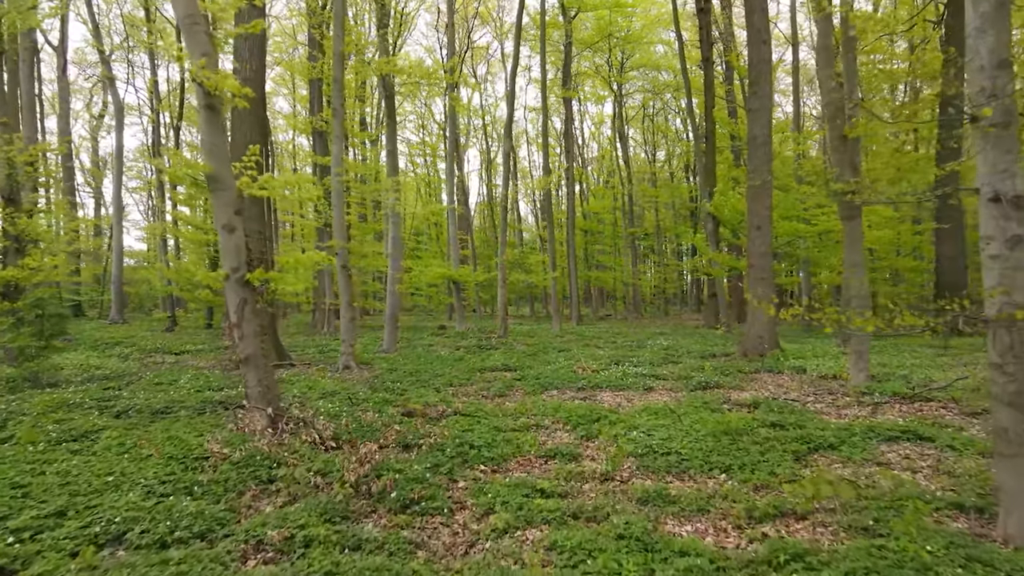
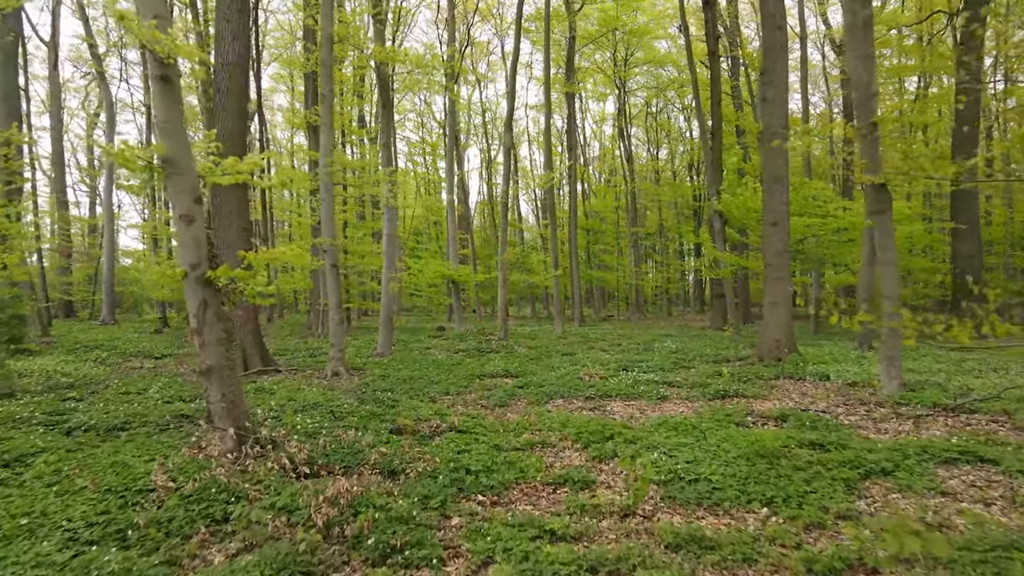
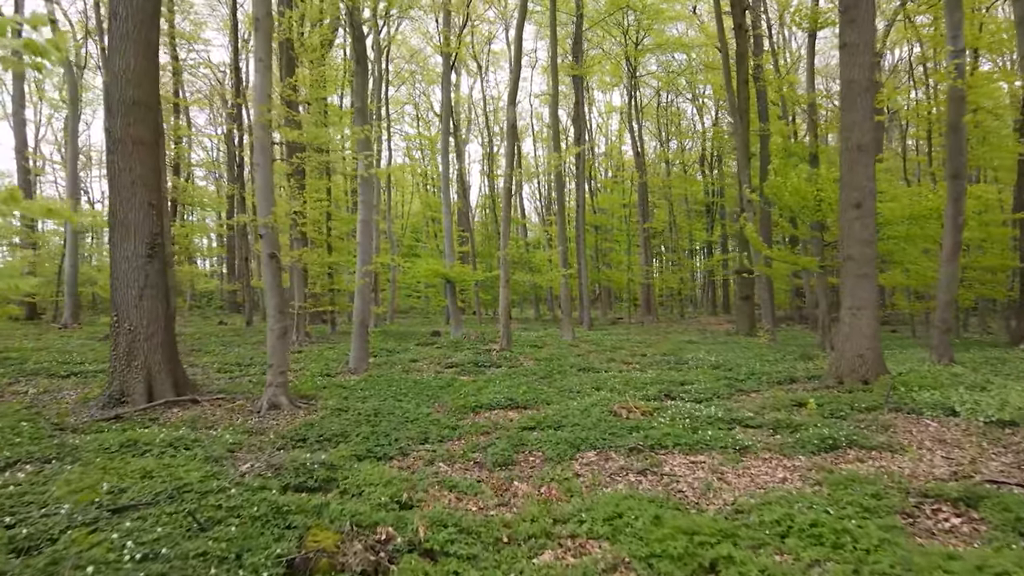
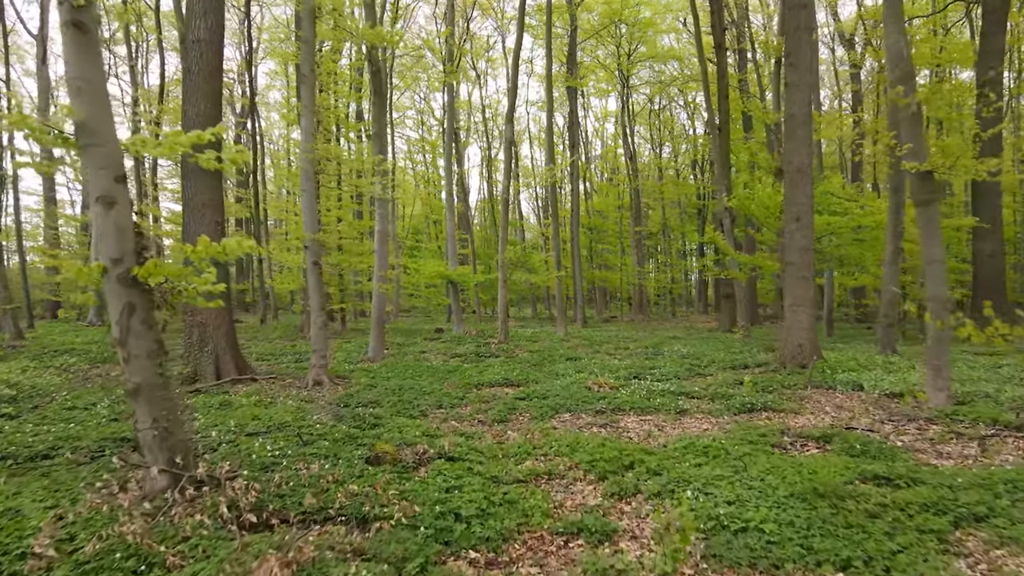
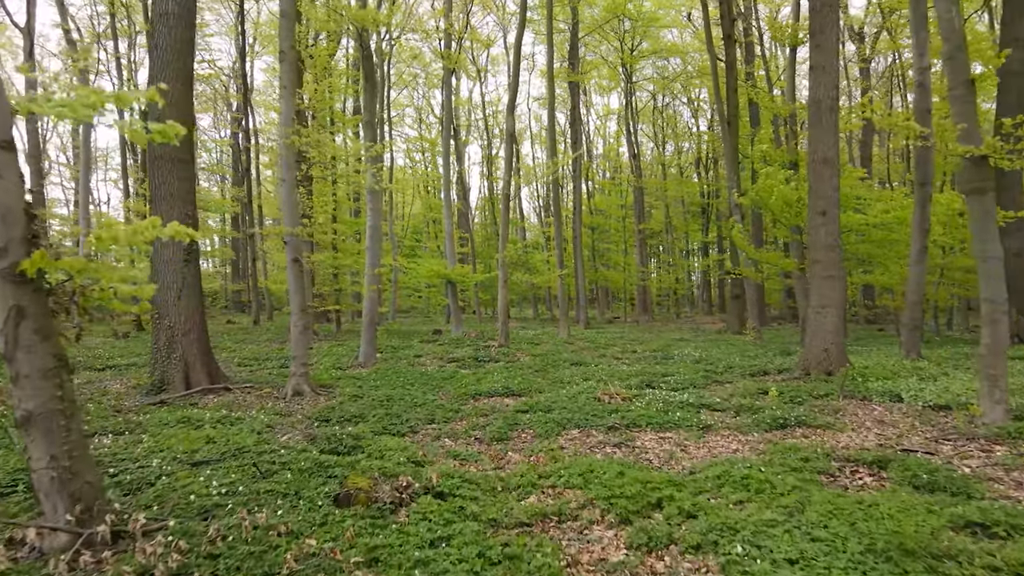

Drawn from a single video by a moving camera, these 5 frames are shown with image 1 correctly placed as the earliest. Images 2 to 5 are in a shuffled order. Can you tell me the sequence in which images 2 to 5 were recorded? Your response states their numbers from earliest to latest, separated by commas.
2, 4, 5, 3
